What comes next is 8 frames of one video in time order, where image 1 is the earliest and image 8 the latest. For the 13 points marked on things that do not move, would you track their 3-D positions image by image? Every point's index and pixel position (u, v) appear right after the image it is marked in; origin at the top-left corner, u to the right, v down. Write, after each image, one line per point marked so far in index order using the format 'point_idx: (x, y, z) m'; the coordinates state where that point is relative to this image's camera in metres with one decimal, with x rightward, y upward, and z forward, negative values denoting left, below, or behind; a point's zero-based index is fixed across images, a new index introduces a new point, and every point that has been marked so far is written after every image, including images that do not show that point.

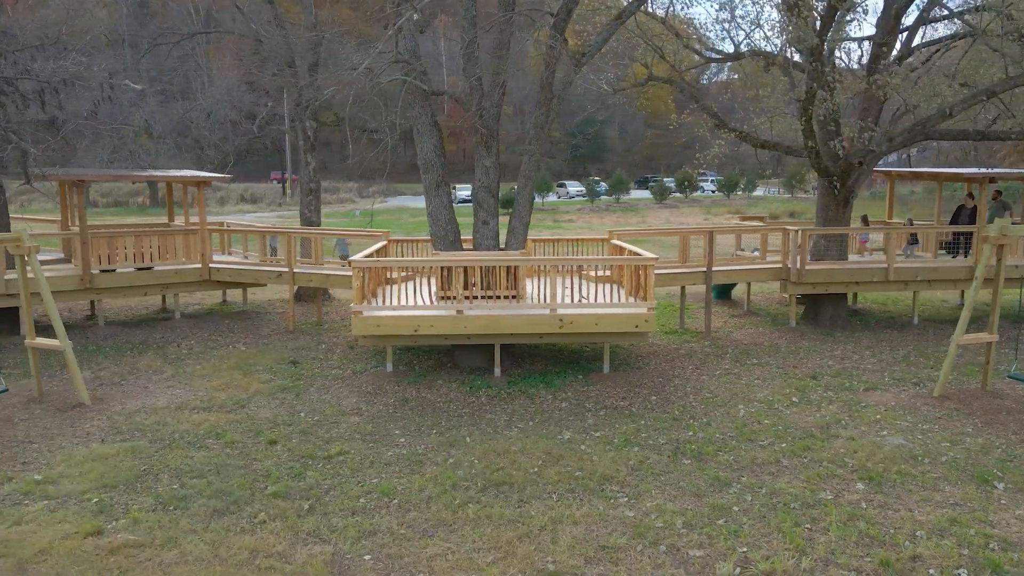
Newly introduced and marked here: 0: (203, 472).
0: (-2.8, -1.7, +7.1) m
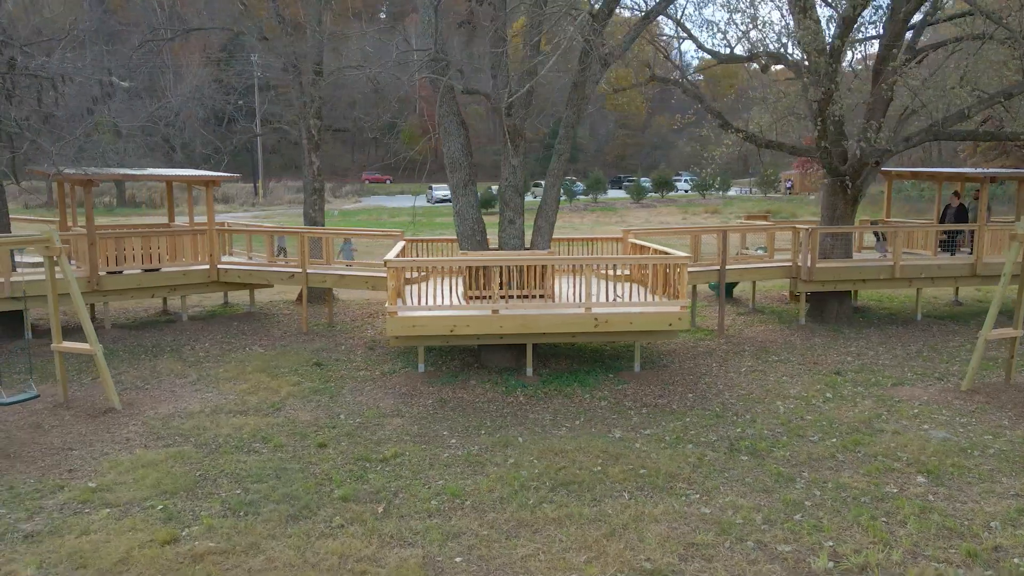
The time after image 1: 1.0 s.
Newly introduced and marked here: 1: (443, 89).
0: (-2.2, -1.7, +7.0) m
1: (-0.9, +2.7, +10.5) m
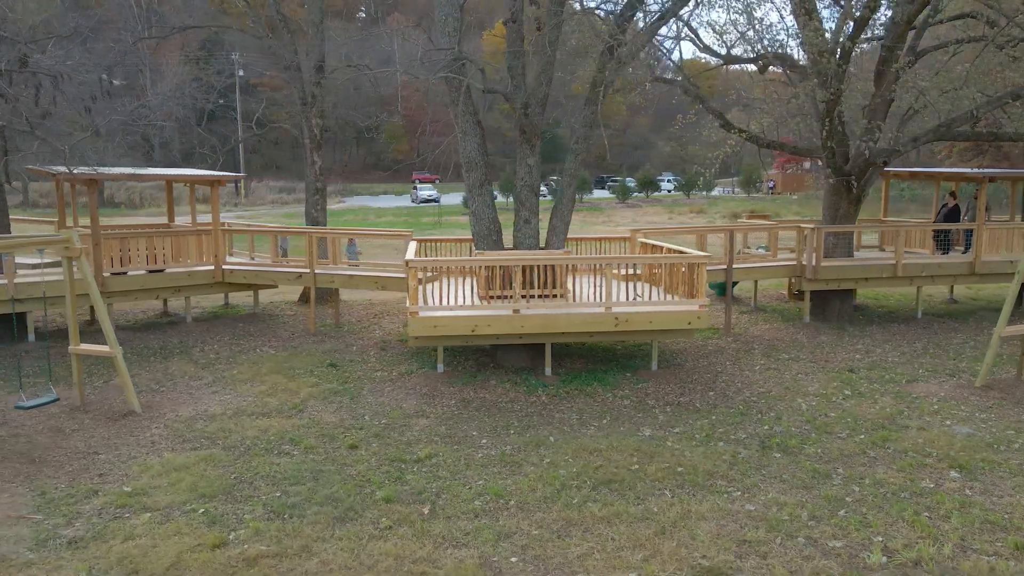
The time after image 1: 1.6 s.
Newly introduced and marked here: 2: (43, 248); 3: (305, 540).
0: (-1.8, -1.7, +6.9) m
1: (-0.7, +2.7, +10.5) m
2: (-4.9, +0.4, +8.2) m
3: (-1.5, -1.8, +5.7) m
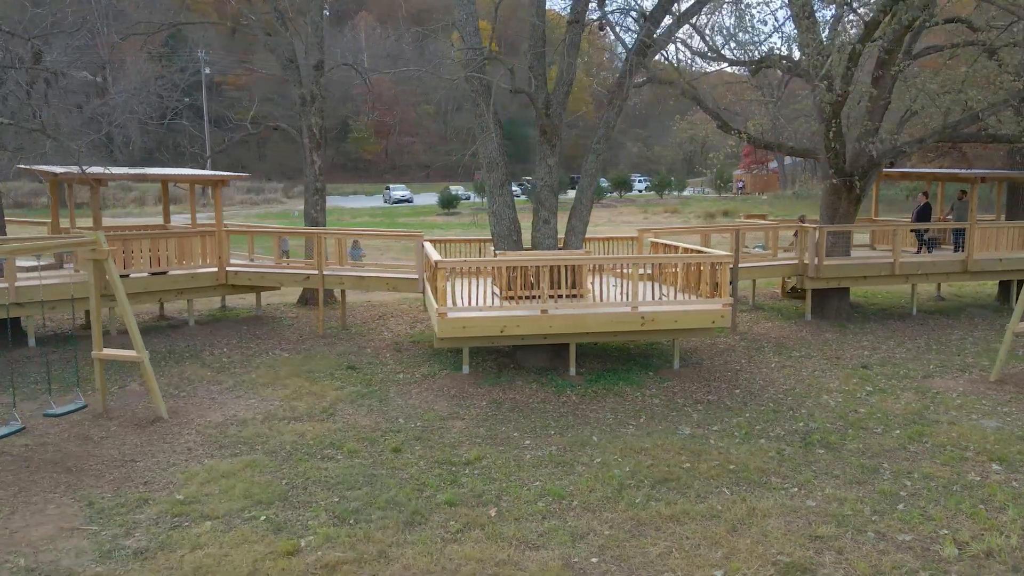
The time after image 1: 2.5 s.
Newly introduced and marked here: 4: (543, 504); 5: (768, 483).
0: (-1.4, -1.7, +6.8) m
1: (-0.4, +2.7, +10.4) m
2: (-4.5, +0.4, +7.9) m
3: (-0.9, -1.8, +5.6) m
4: (+0.3, -1.7, +6.4) m
5: (+2.2, -1.7, +6.8) m
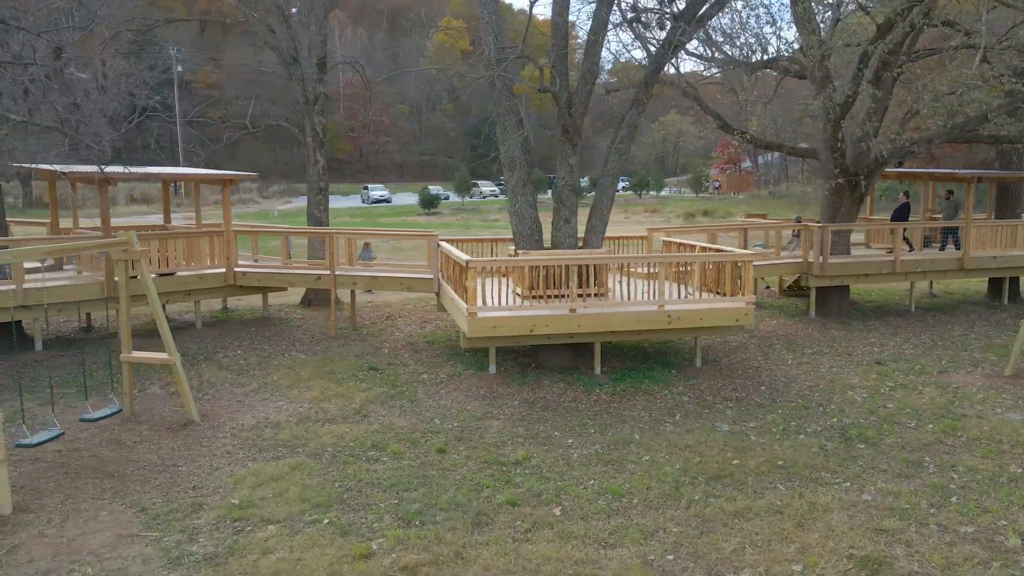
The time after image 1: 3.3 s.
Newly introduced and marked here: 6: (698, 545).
0: (-0.9, -1.7, +6.7) m
1: (-0.1, +2.7, +10.4) m
2: (-4.0, +0.4, +7.7) m
3: (-0.4, -1.8, +5.6) m
4: (+0.7, -1.7, +6.4) m
5: (+2.7, -1.7, +6.9) m
6: (+1.3, -1.8, +5.6) m
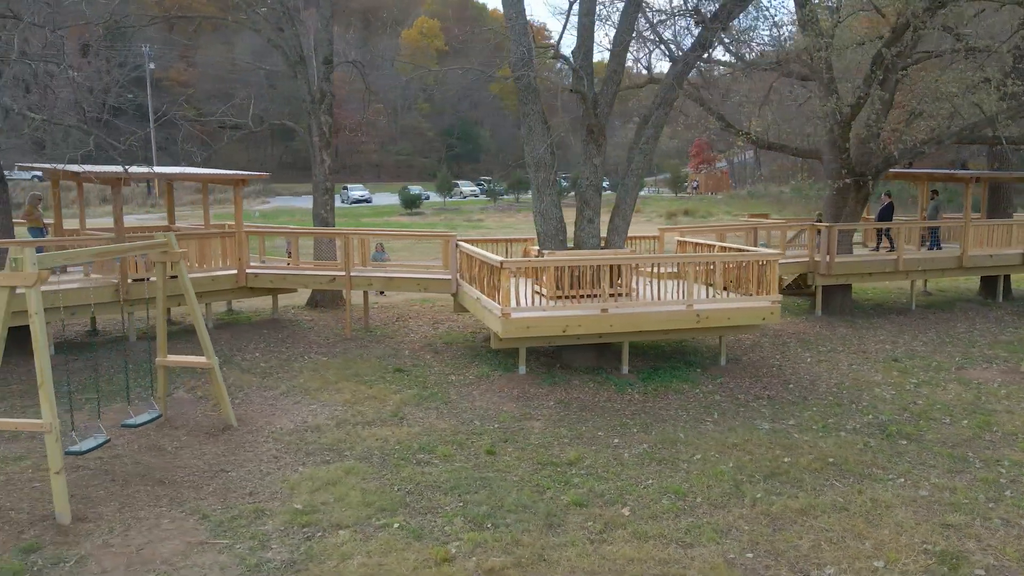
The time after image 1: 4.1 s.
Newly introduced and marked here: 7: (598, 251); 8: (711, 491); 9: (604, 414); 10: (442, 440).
0: (-0.4, -1.7, +6.7) m
1: (+0.2, +2.7, +10.4) m
2: (-3.6, +0.3, +7.6) m
3: (+0.2, -1.8, +5.5) m
4: (+1.3, -1.7, +6.4) m
5: (+3.2, -1.7, +7.0) m
6: (+1.9, -1.8, +5.7) m
7: (+1.1, +0.5, +10.6) m
8: (+1.7, -1.7, +6.6) m
9: (+1.0, -1.4, +8.8) m
10: (-0.7, -1.5, +7.9) m
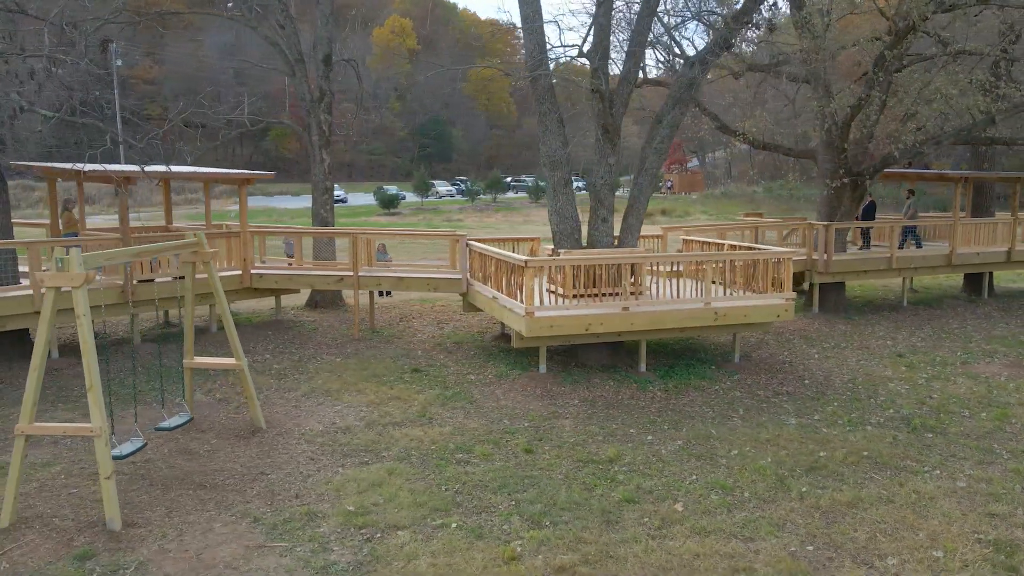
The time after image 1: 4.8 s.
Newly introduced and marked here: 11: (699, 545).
0: (0.0, -1.7, +6.7) m
1: (+0.5, +2.7, +10.4) m
2: (-3.2, +0.3, +7.4) m
3: (+0.6, -1.8, +5.6) m
4: (+1.7, -1.7, +6.5) m
5: (+3.6, -1.6, +7.1) m
6: (+2.3, -1.8, +5.8) m
7: (+1.4, +0.5, +10.7) m
8: (+2.1, -1.7, +6.7) m
9: (+1.3, -1.4, +8.9) m
10: (-0.4, -1.5, +7.9) m
11: (+1.3, -1.8, +5.6) m
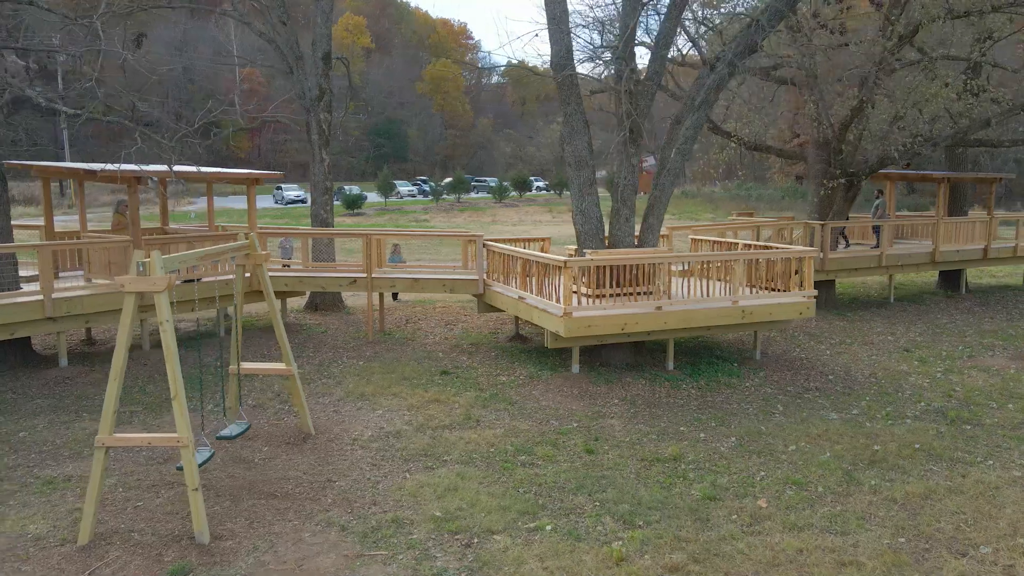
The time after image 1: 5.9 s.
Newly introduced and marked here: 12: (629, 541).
0: (+0.7, -1.7, +6.7) m
1: (+0.8, +2.7, +10.4) m
2: (-2.6, +0.3, +7.2) m
3: (+1.3, -1.8, +5.6) m
4: (+2.4, -1.7, +6.6) m
5: (+4.2, -1.6, +7.4) m
6: (+3.0, -1.8, +5.9) m
7: (+1.7, +0.5, +10.7) m
8: (+2.7, -1.7, +6.8) m
9: (+1.8, -1.4, +9.0) m
10: (+0.2, -1.5, +7.9) m
11: (+2.0, -1.8, +5.7) m
12: (+0.8, -1.8, +5.6) m
